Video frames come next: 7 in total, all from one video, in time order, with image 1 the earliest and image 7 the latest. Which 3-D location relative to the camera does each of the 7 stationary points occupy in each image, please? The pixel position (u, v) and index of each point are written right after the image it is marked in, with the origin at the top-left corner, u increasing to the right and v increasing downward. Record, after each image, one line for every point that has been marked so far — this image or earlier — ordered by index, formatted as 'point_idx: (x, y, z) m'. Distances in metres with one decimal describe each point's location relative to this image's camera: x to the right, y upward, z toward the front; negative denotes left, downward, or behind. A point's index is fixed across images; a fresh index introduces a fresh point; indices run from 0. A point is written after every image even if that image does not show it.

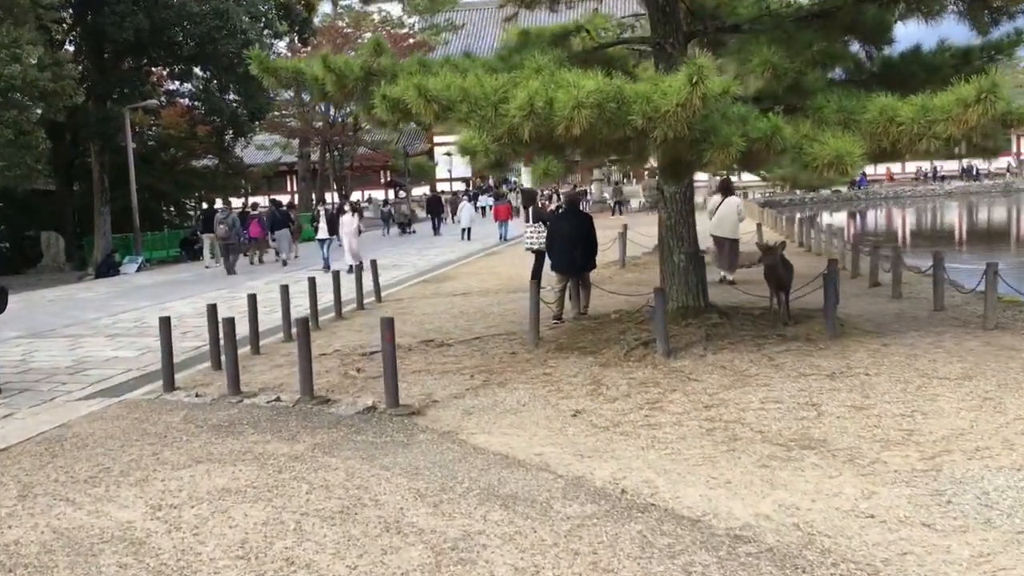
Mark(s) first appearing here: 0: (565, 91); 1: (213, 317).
0: (+0.3, +1.1, +5.3) m
1: (-2.6, -0.4, +8.3) m
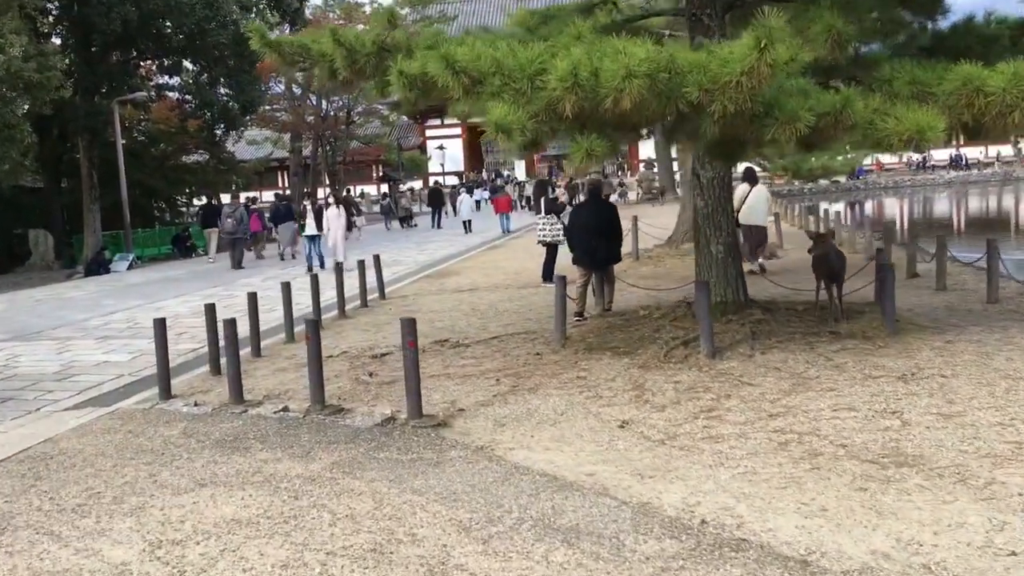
0: (+0.5, +1.1, +4.6) m
1: (-2.4, -0.4, +7.7) m
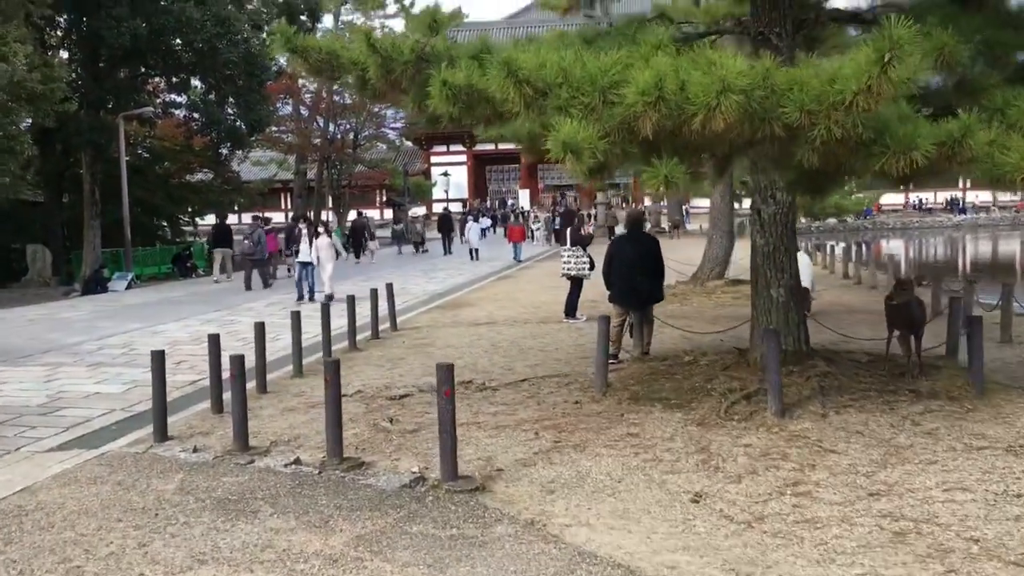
0: (+0.8, +0.9, +4.0) m
1: (-2.2, -0.6, +7.0) m
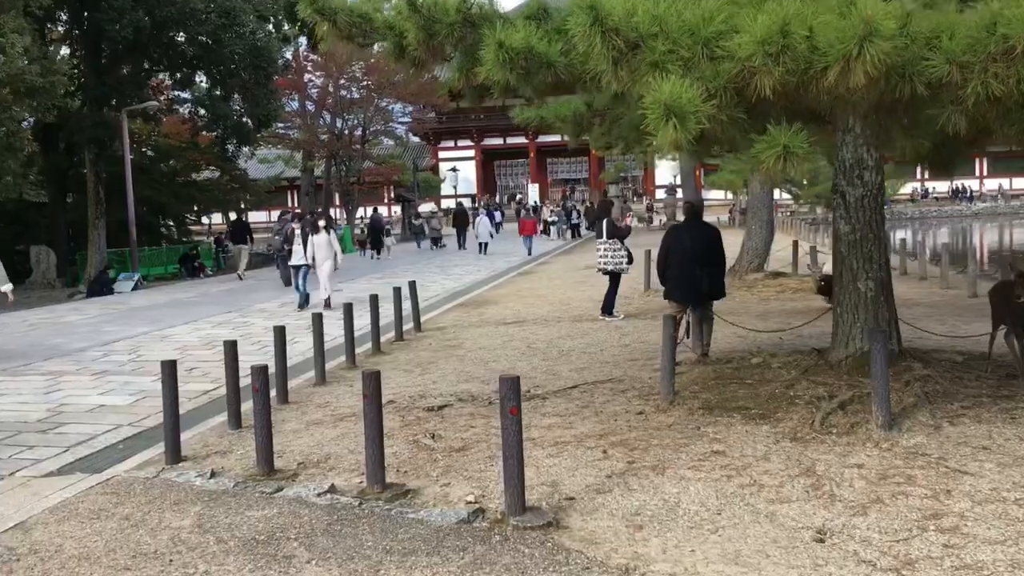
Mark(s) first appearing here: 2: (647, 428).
0: (+1.1, +0.9, +3.2) m
1: (-1.8, -0.6, +6.2) m
2: (+0.7, -0.8, +5.3) m
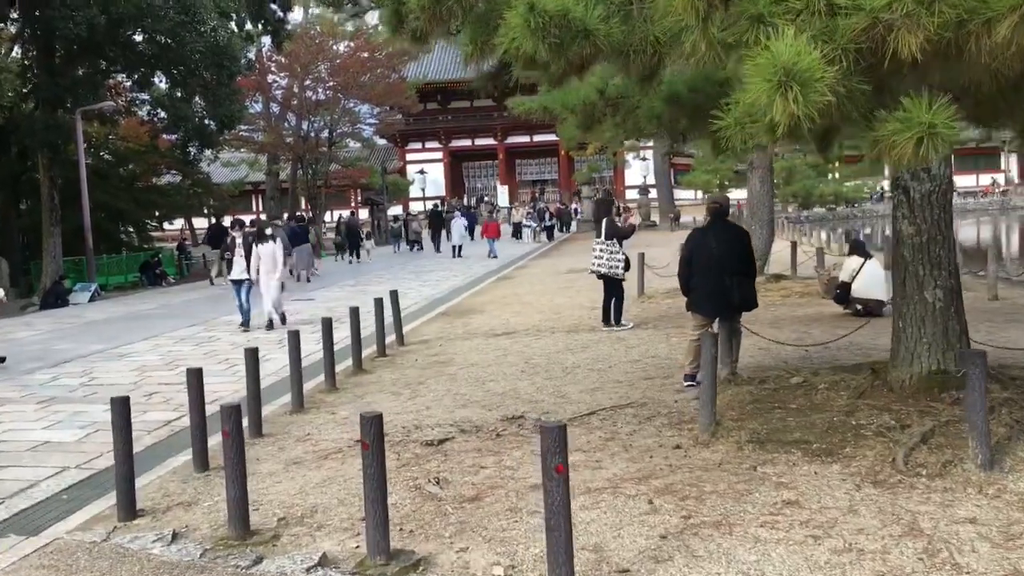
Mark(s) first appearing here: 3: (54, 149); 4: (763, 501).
0: (+1.2, +0.9, +2.4) m
1: (-1.8, -0.7, +5.3) m
2: (+0.8, -0.8, +4.5) m
3: (-9.5, +2.9, +19.8) m
4: (+1.0, -0.9, +3.9) m
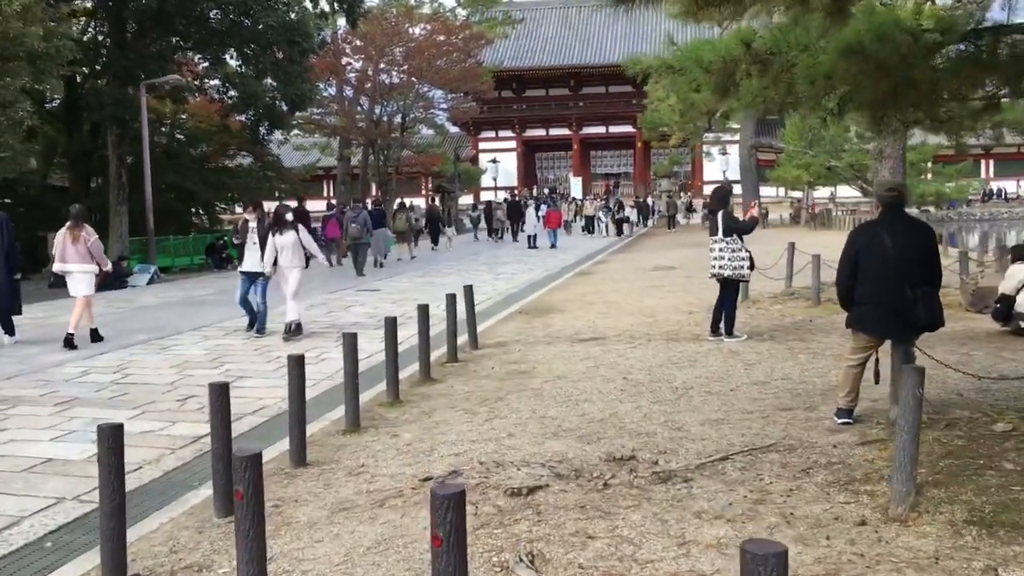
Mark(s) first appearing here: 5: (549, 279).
0: (+1.6, +0.8, +1.0) m
1: (-1.3, -0.7, +4.2) m
2: (+1.3, -0.9, +3.1) m
3: (-7.9, +3.3, +19.1) m
4: (+1.4, -0.9, +2.6) m
5: (+0.7, +0.2, +16.9) m
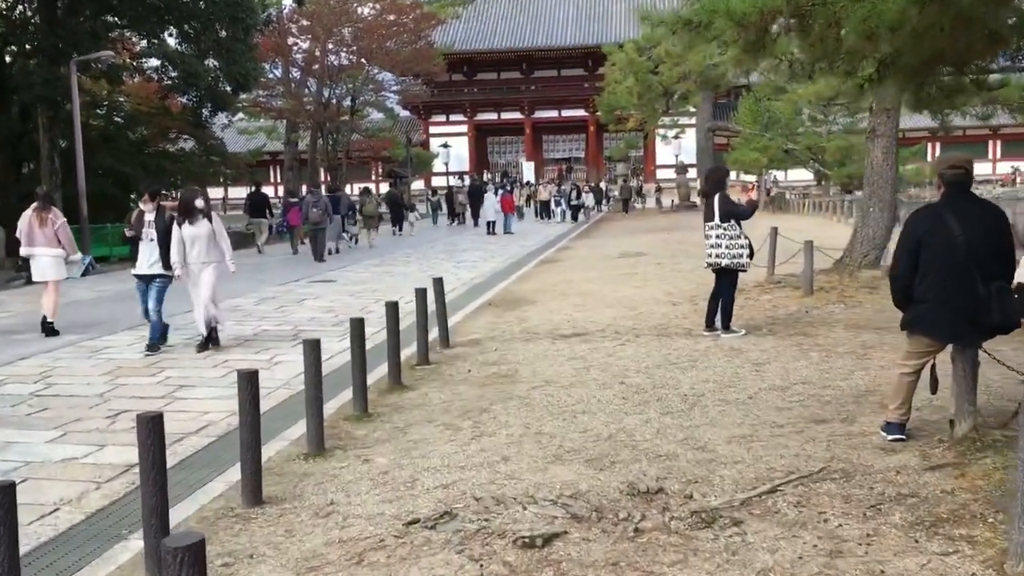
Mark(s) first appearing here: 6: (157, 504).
0: (+1.7, +0.7, +0.3) m
1: (-1.2, -0.7, +3.3) m
2: (+1.4, -0.9, +2.4) m
3: (-8.6, +3.4, +17.8) m
4: (+1.5, -1.0, +1.8) m
5: (+0.1, +0.4, +16.1) m
6: (-1.2, -0.7, +3.3) m
